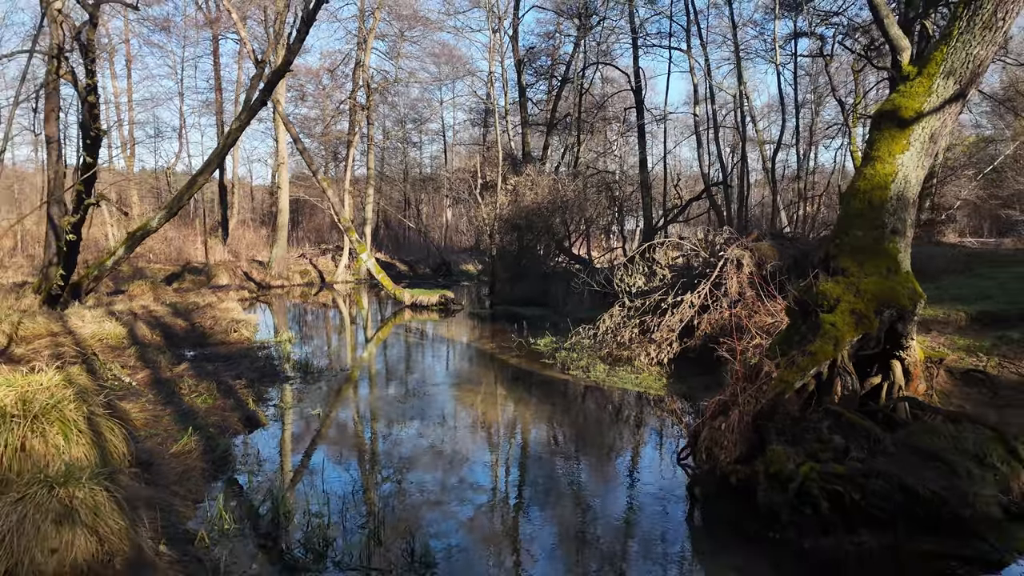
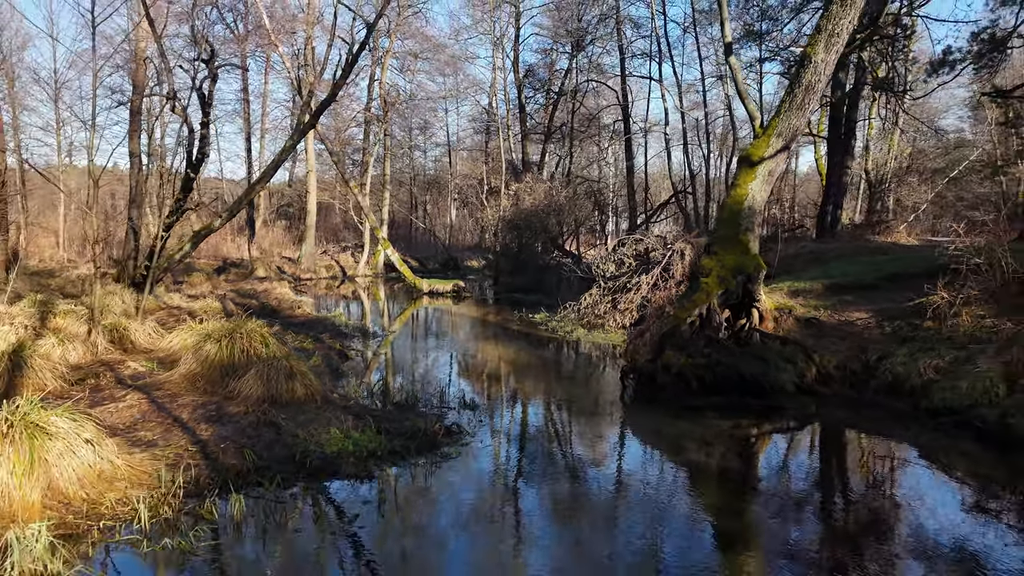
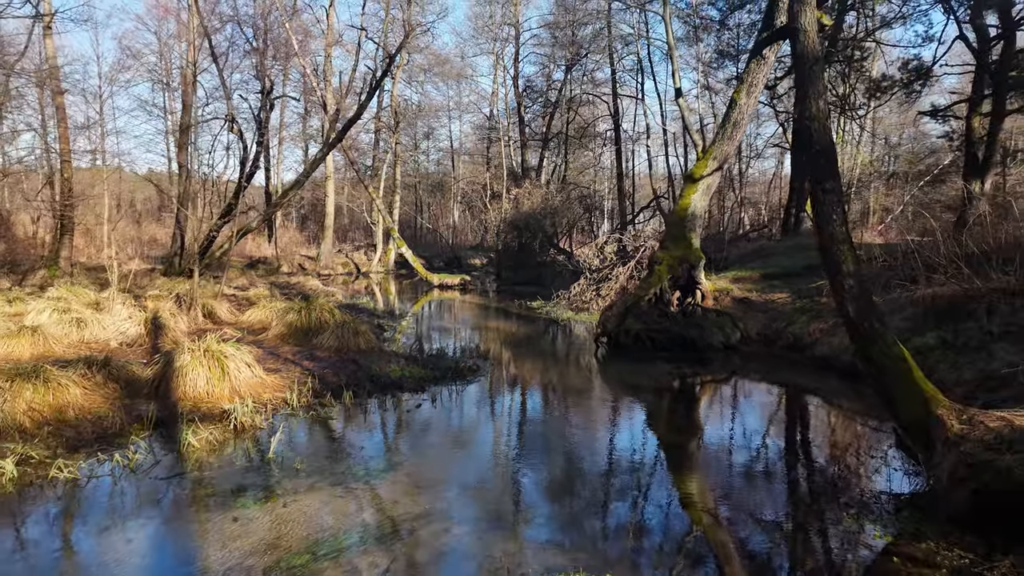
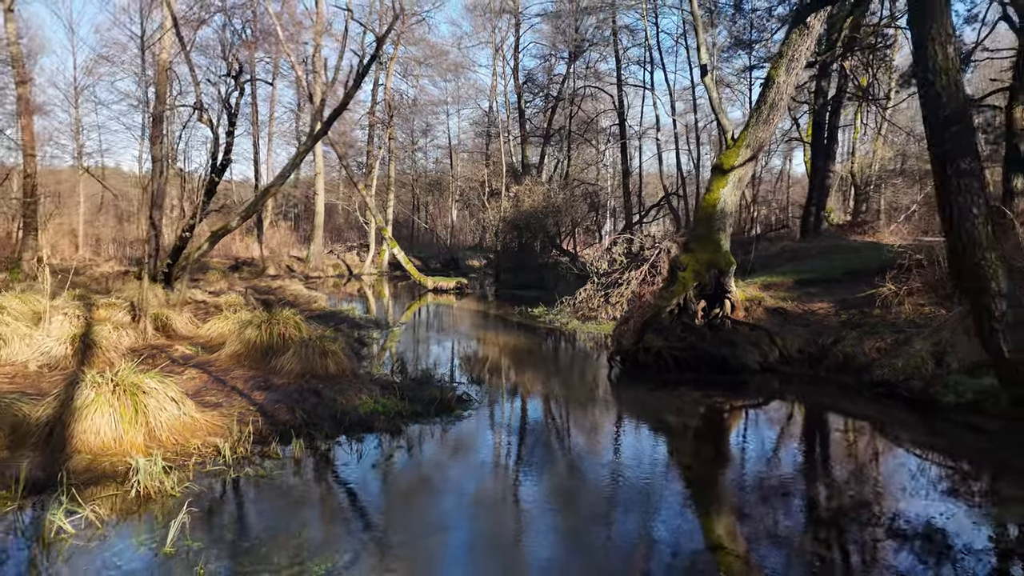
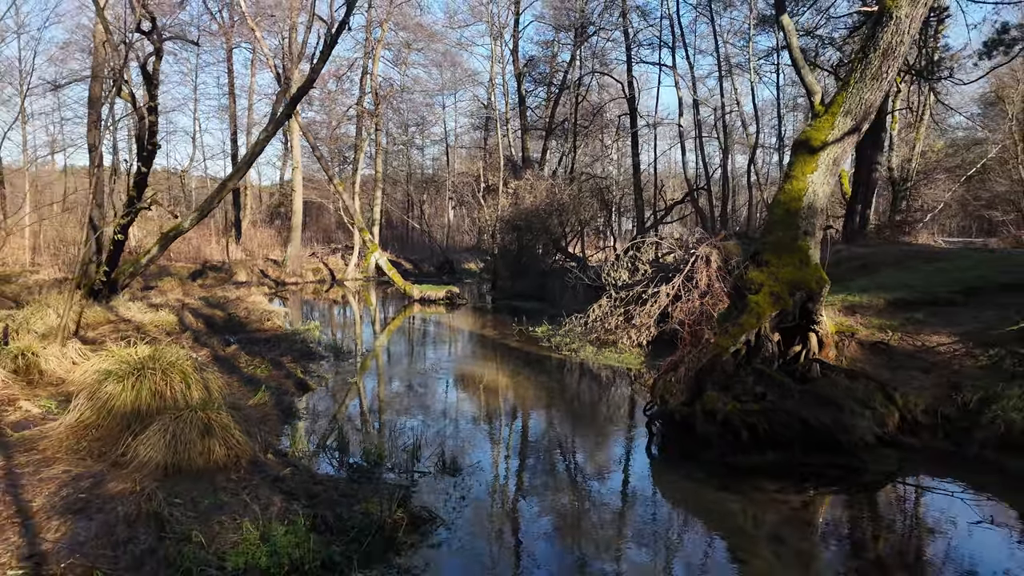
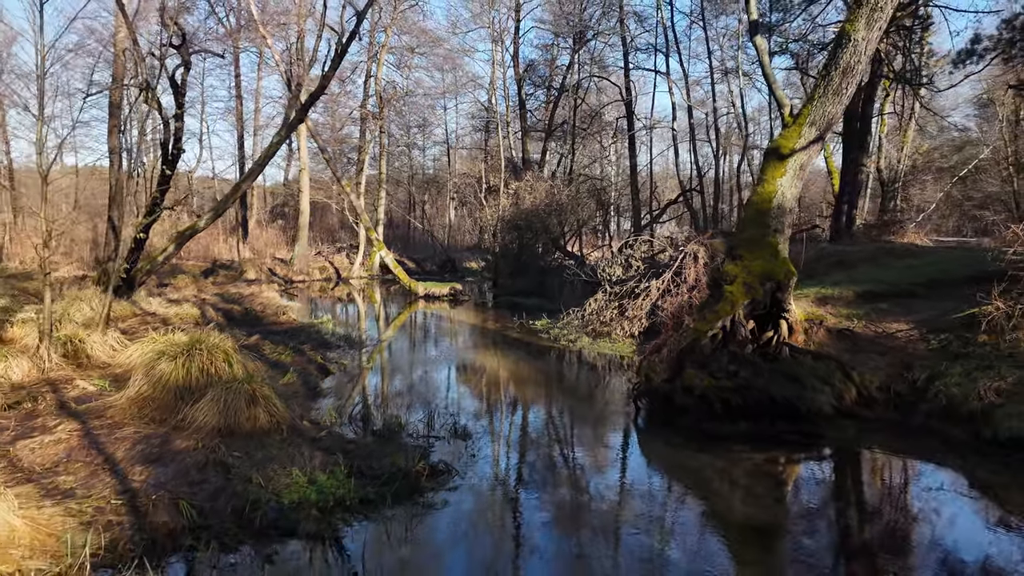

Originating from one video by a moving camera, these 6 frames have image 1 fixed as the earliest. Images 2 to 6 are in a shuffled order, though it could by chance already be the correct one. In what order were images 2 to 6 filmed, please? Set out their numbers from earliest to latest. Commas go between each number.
5, 6, 2, 4, 3
